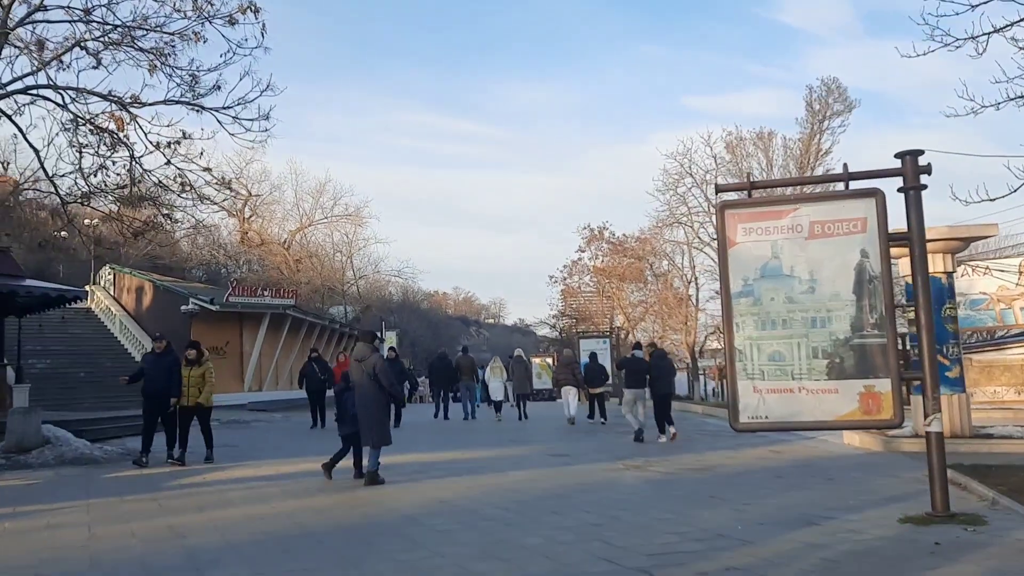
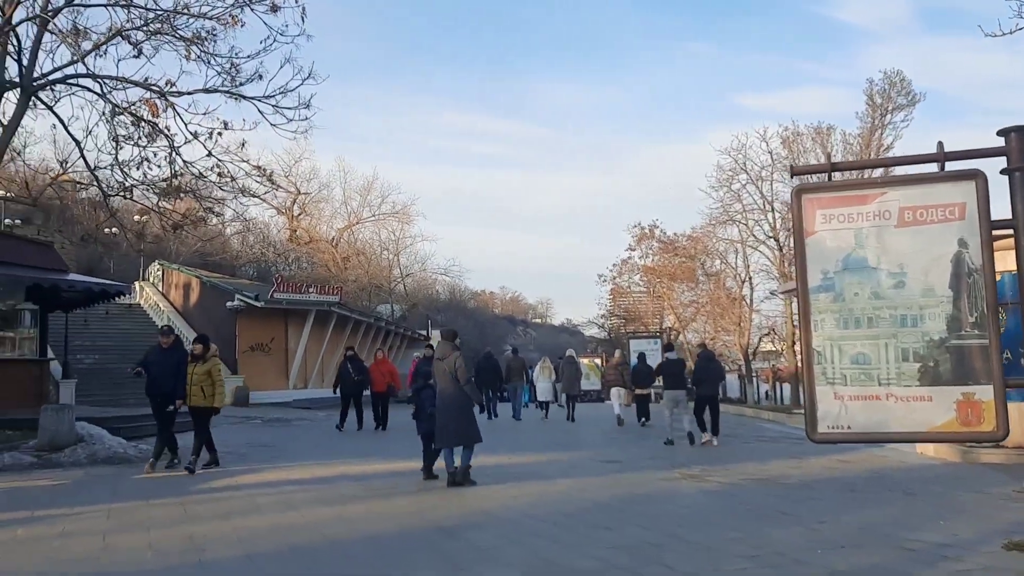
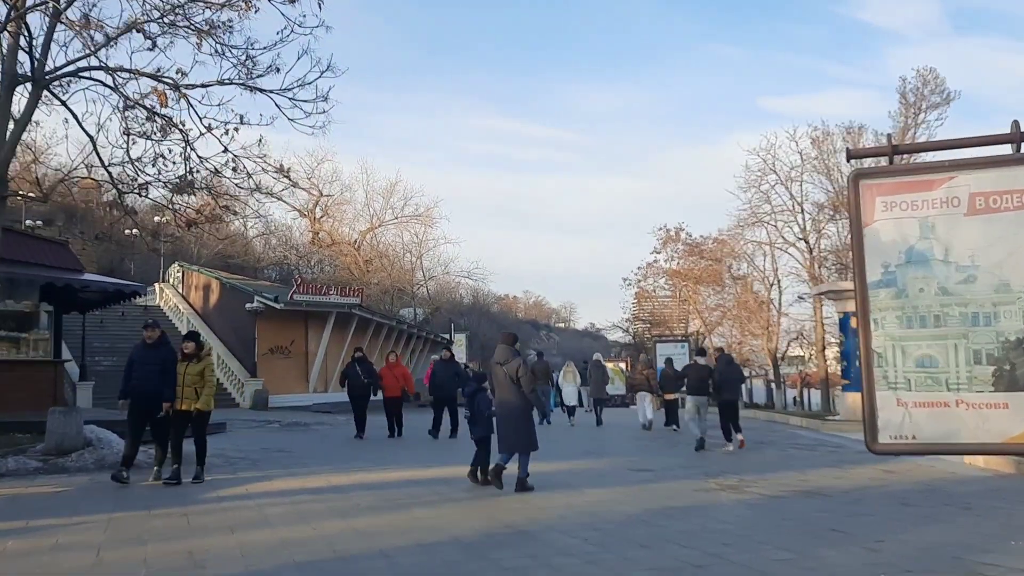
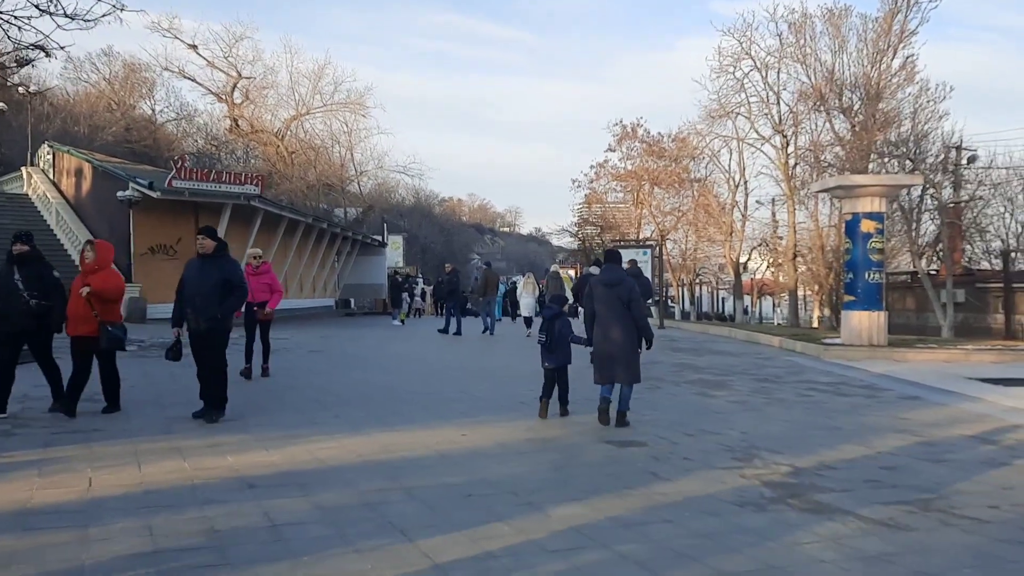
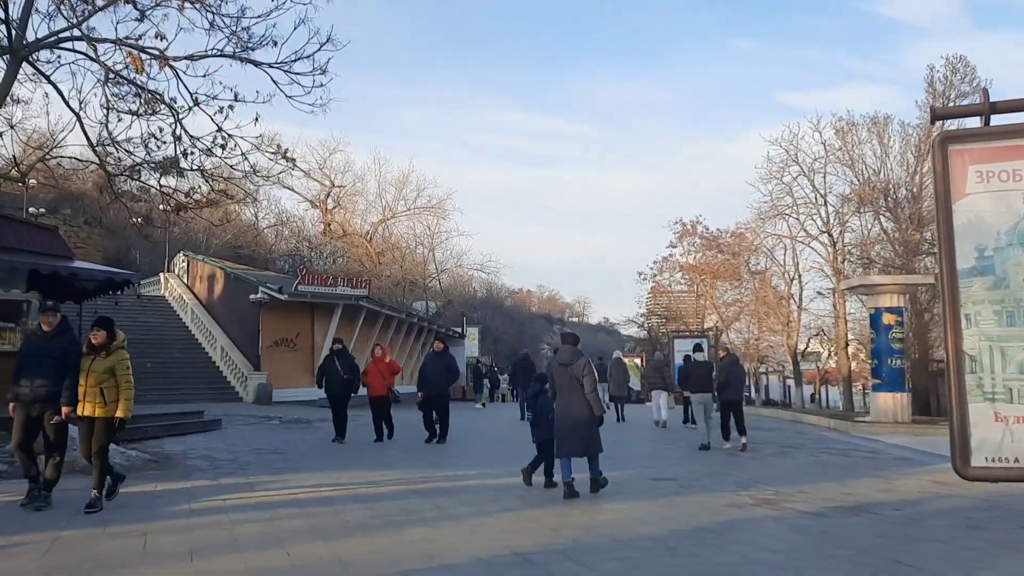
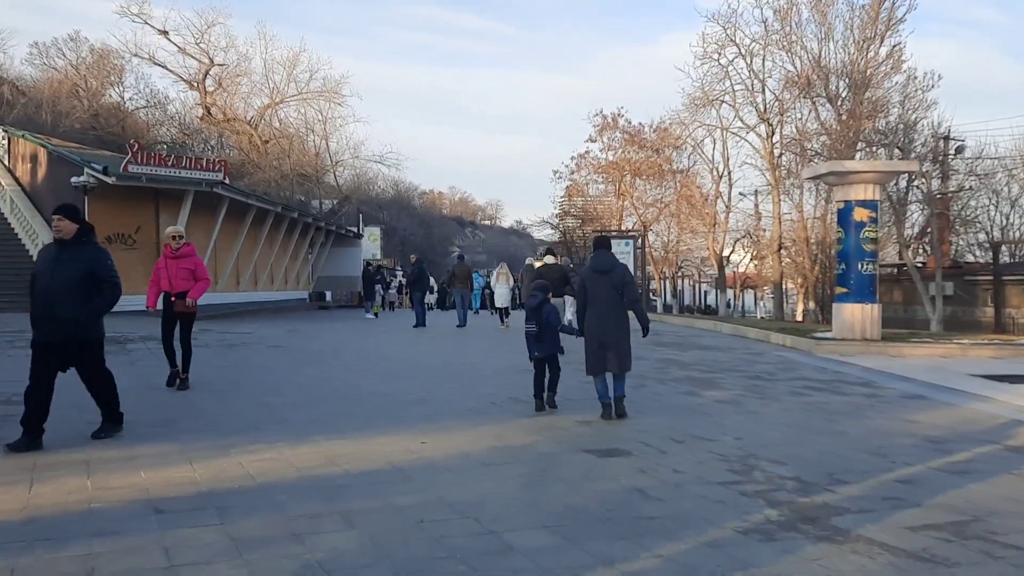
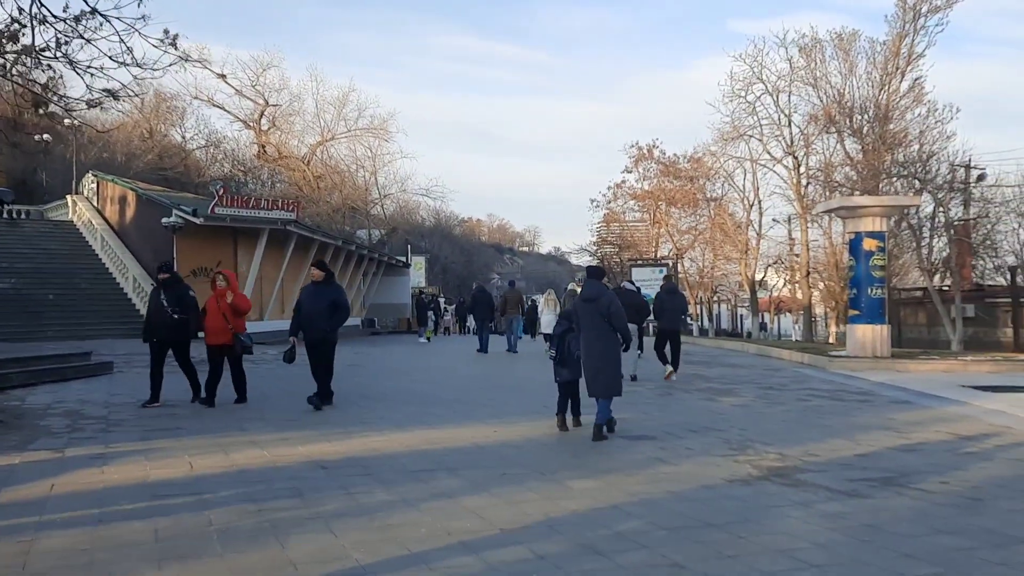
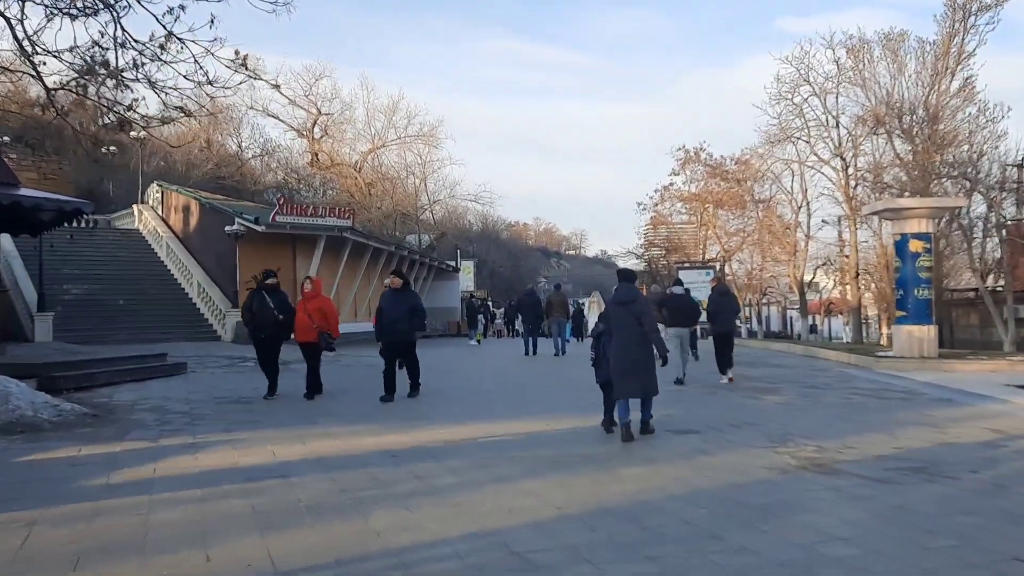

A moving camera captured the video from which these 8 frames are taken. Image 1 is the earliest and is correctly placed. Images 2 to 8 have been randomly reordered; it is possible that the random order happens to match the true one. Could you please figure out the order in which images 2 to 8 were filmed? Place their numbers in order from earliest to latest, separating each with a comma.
2, 3, 5, 8, 7, 4, 6
